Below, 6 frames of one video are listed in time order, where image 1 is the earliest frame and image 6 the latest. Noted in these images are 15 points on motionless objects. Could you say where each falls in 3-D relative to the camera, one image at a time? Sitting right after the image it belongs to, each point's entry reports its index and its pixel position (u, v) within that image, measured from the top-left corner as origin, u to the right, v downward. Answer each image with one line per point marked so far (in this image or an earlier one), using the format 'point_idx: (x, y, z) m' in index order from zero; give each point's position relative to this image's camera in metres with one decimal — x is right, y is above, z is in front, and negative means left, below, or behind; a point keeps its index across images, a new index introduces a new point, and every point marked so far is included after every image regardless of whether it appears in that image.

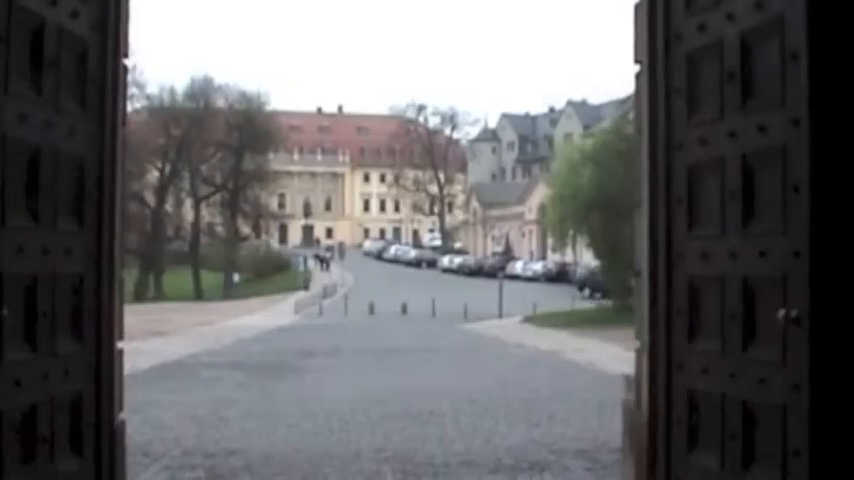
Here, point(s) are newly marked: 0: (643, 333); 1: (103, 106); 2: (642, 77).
0: (+1.1, -0.5, +6.5) m
1: (-1.4, +0.6, +5.8) m
2: (+1.1, +0.8, +6.5) m
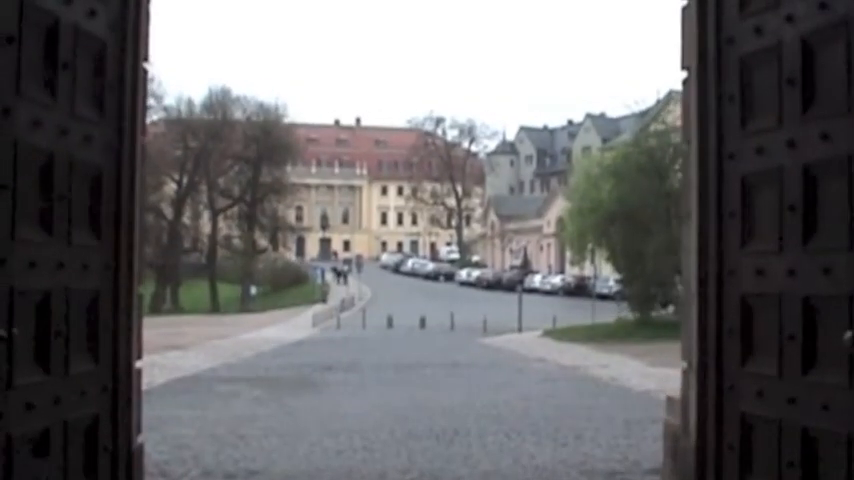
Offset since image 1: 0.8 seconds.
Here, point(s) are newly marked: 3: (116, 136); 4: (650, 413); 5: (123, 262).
0: (+1.2, -0.5, +6.1) m
1: (-1.2, +0.5, +5.5) m
2: (+1.3, +0.7, +6.2) m
3: (-1.3, +0.4, +5.4) m
4: (+2.9, -2.3, +17.1) m
5: (-1.2, -0.1, +5.5) m
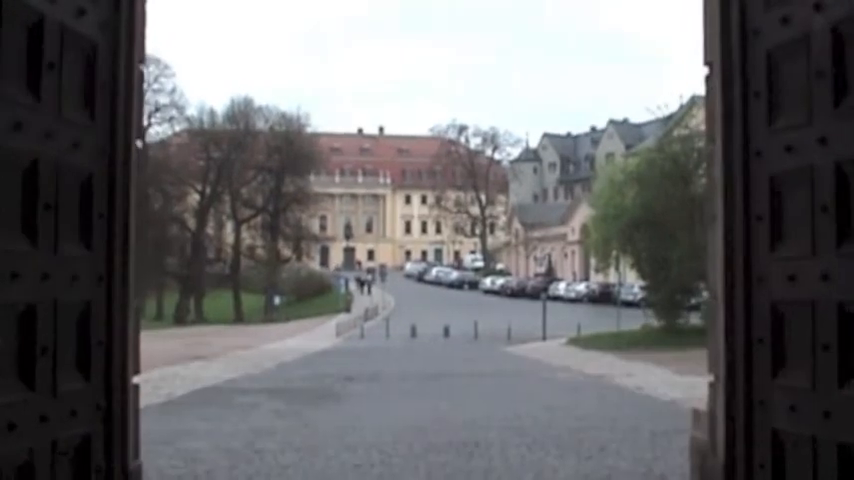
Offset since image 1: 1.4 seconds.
0: (+1.3, -0.6, +5.8) m
1: (-1.2, +0.5, +5.2) m
2: (+1.3, +0.7, +5.9) m
3: (-1.2, +0.4, +5.1) m
4: (+3.2, -2.3, +16.7) m
5: (-1.2, -0.1, +5.2) m
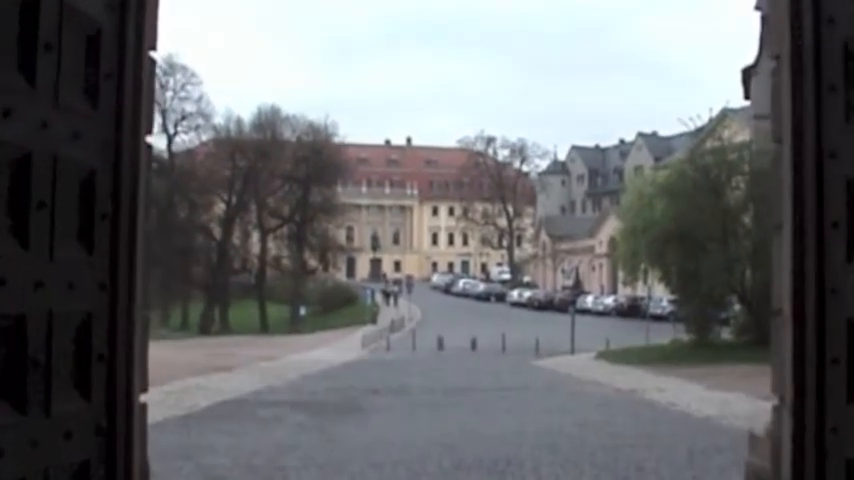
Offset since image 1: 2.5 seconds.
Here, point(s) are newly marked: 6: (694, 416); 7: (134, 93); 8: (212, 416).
0: (+1.4, -0.6, +5.2) m
1: (-1.1, +0.5, +4.7) m
2: (+1.4, +0.7, +5.3) m
3: (-1.1, +0.4, +4.6) m
4: (+3.5, -2.5, +16.1) m
5: (-1.1, -0.2, +4.7) m
6: (+4.0, -2.7, +19.9) m
7: (-1.1, +0.5, +4.8) m
8: (-3.2, -2.6, +19.4) m
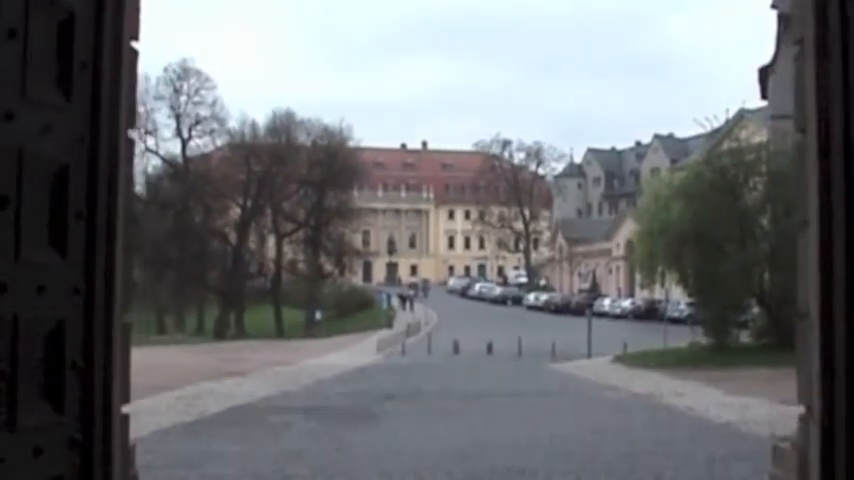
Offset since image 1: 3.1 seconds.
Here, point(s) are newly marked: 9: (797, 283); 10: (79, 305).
0: (+1.4, -0.6, +4.9) m
1: (-1.1, +0.5, +4.4) m
2: (+1.4, +0.7, +5.0) m
3: (-1.1, +0.4, +4.3) m
4: (+3.7, -2.5, +15.7) m
5: (-1.1, -0.2, +4.4) m
6: (+4.2, -2.7, +19.5) m
7: (-1.1, +0.5, +4.4) m
8: (-3.0, -2.7, +19.1) m
9: (+1.5, -0.2, +5.5) m
10: (-1.1, -0.2, +4.3) m
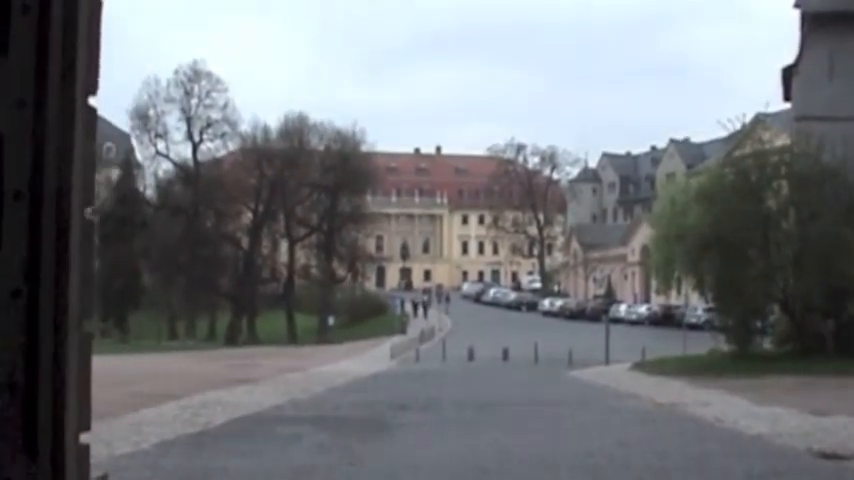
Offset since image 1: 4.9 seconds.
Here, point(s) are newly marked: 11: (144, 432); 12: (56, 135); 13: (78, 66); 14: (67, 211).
0: (+1.5, -0.6, +4.0) m
1: (-1.0, +0.5, +3.6) m
2: (+1.5, +0.7, +4.1) m
3: (-1.0, +0.4, +3.5) m
4: (+3.9, -2.5, +14.8) m
5: (-1.0, -0.1, +3.5) m
6: (+4.5, -2.7, +18.6) m
7: (-1.0, +0.6, +3.6) m
8: (-2.8, -2.7, +18.3) m
9: (+1.6, -0.2, +4.6) m
10: (-1.1, -0.2, +3.4) m
11: (-4.1, -2.8, +19.2) m
12: (-1.0, +0.2, +3.5) m
13: (-1.0, +0.5, +3.7) m
14: (-1.0, +0.1, +3.4) m
